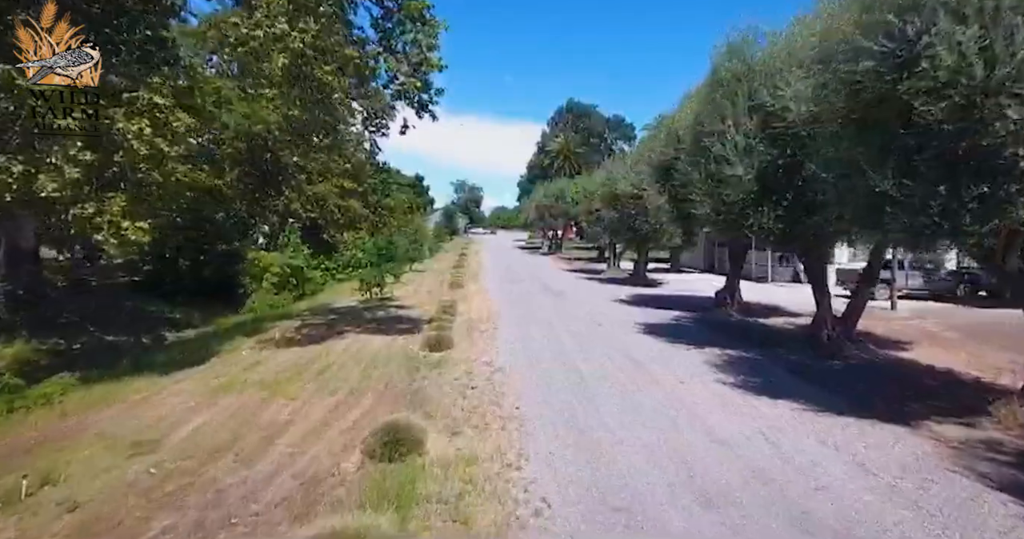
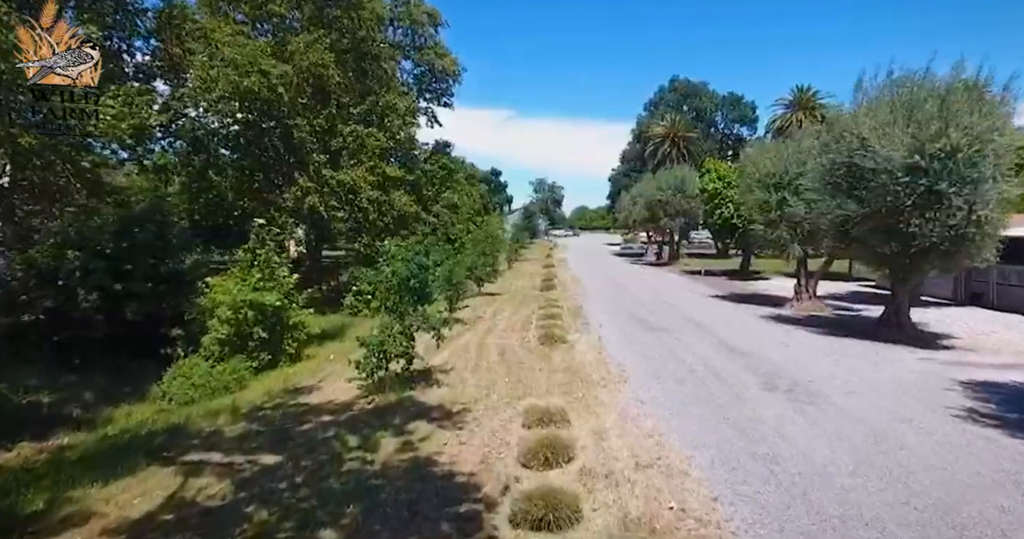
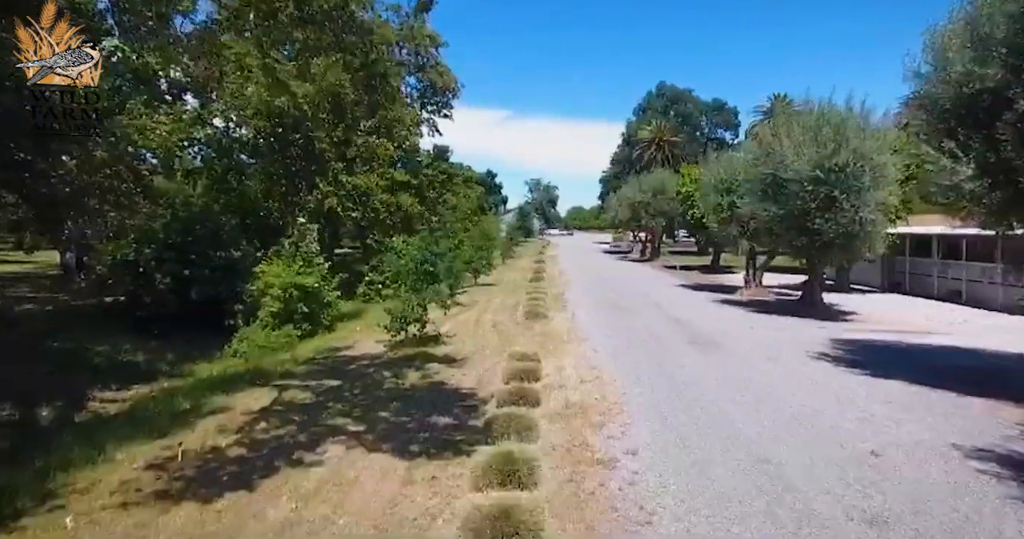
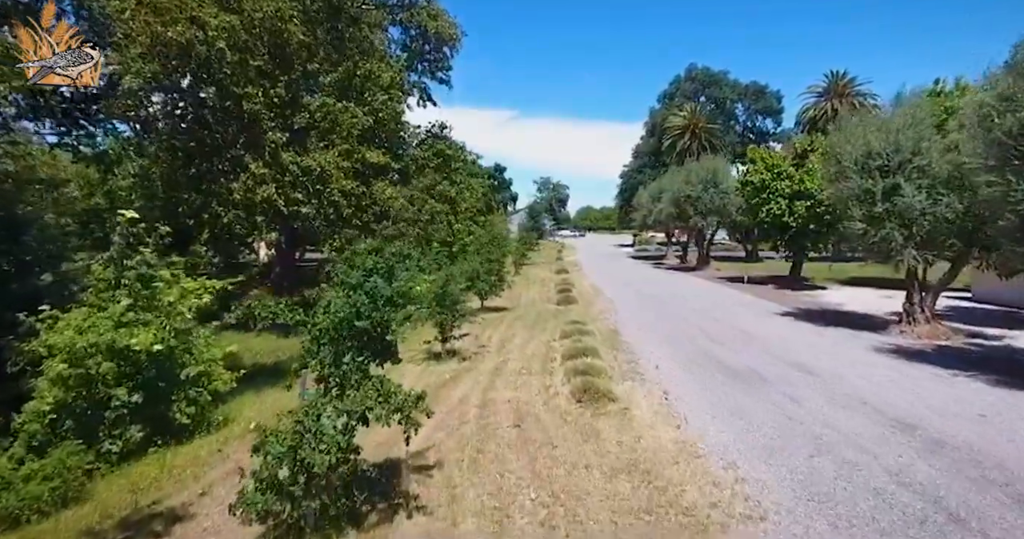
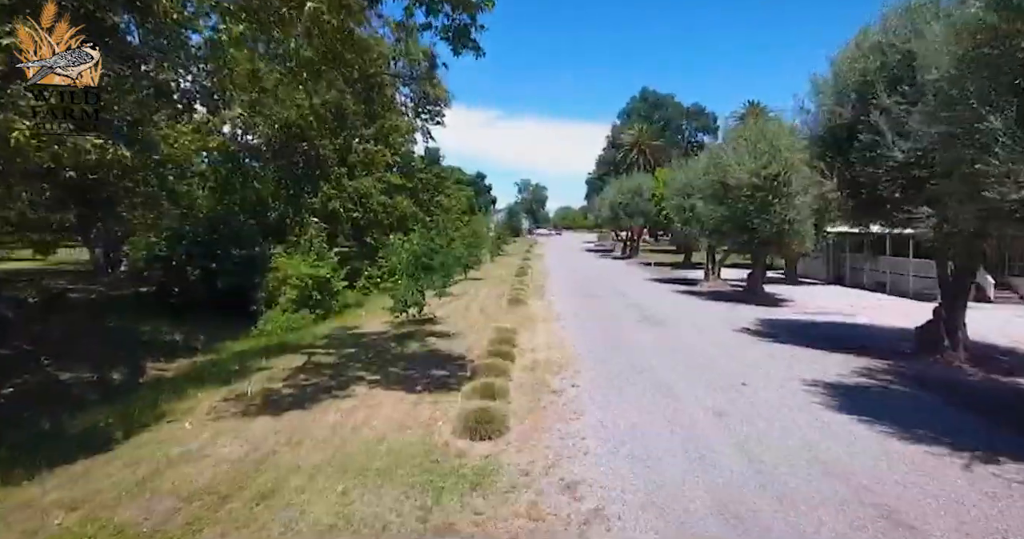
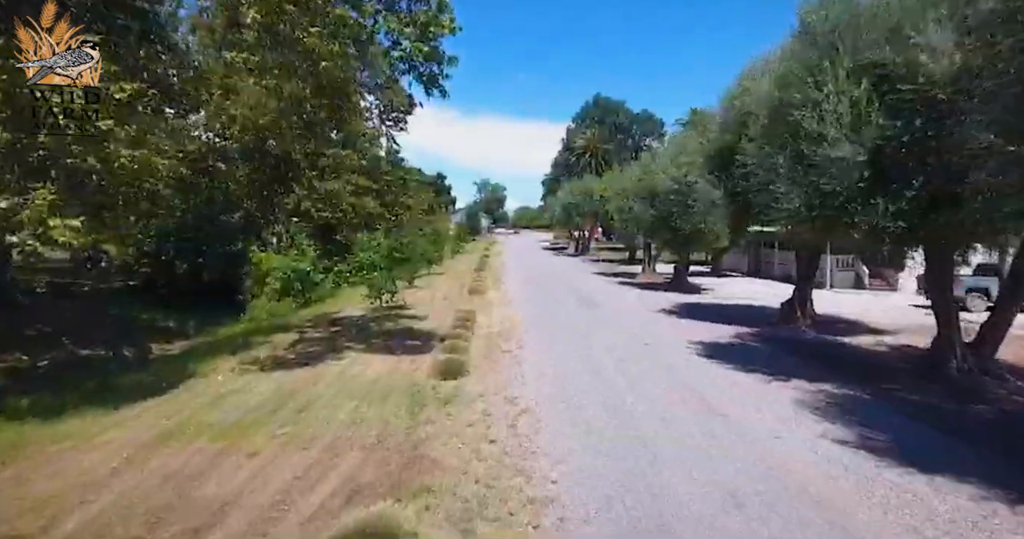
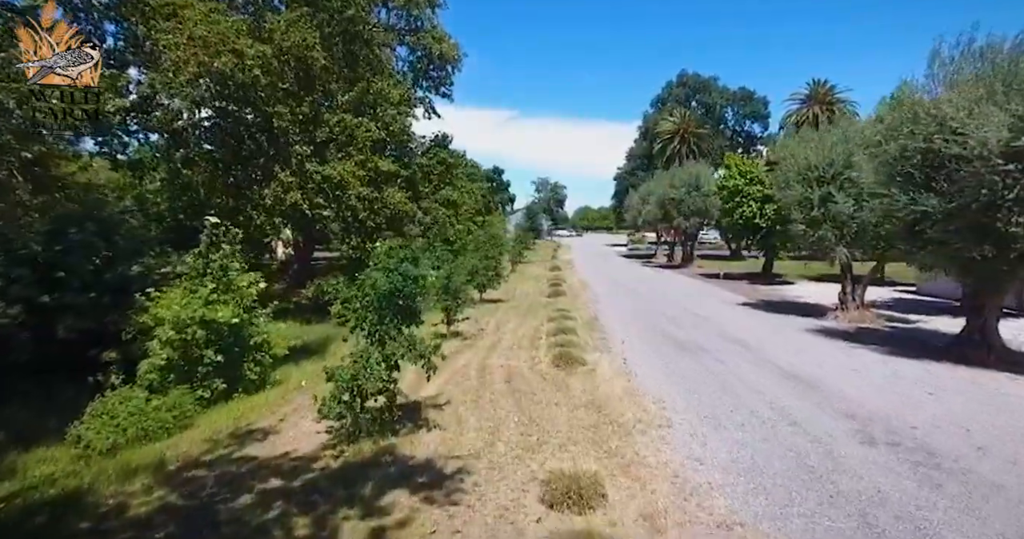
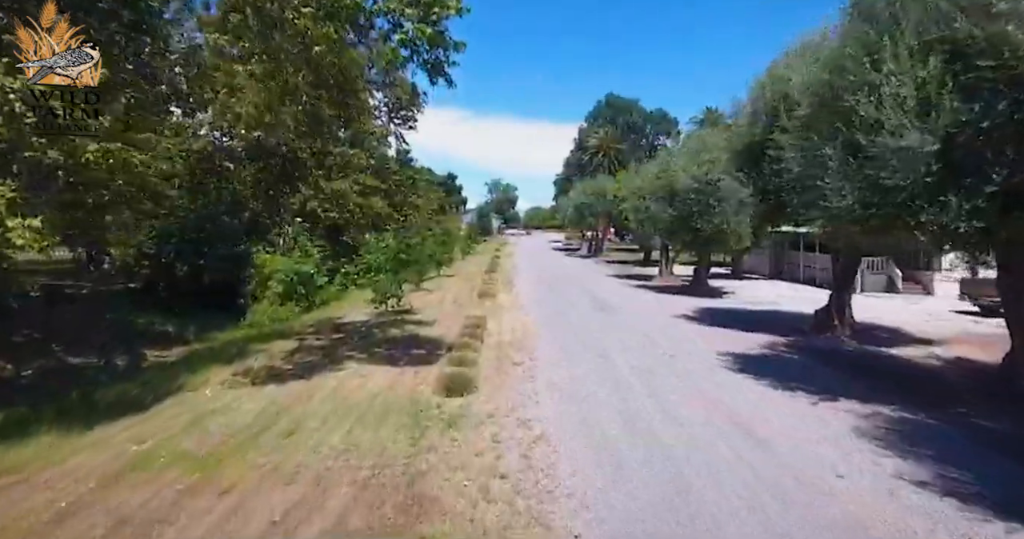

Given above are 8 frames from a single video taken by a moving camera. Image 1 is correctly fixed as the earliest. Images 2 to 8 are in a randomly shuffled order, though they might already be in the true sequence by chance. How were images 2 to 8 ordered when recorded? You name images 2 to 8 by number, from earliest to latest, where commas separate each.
6, 8, 5, 3, 2, 7, 4
